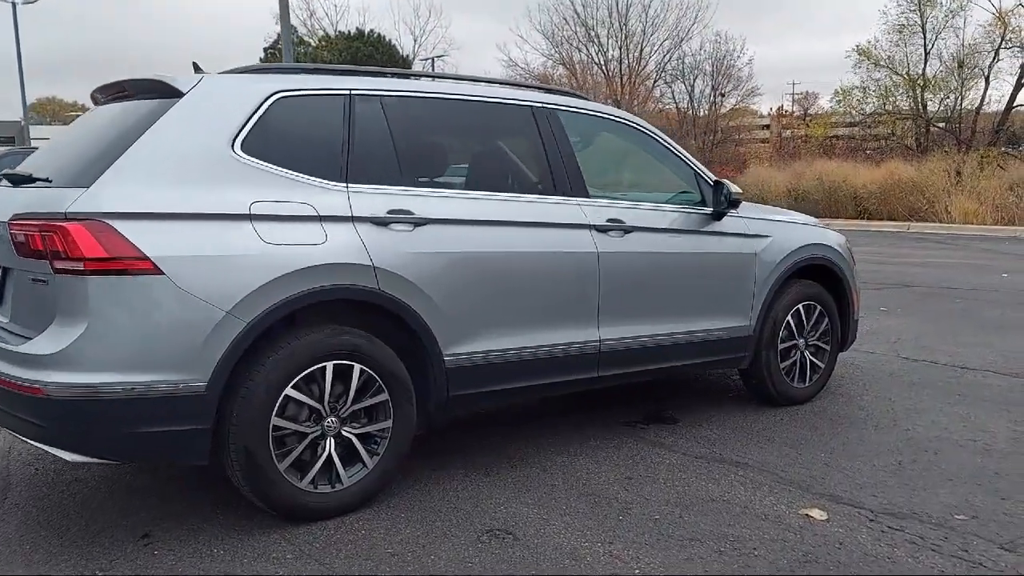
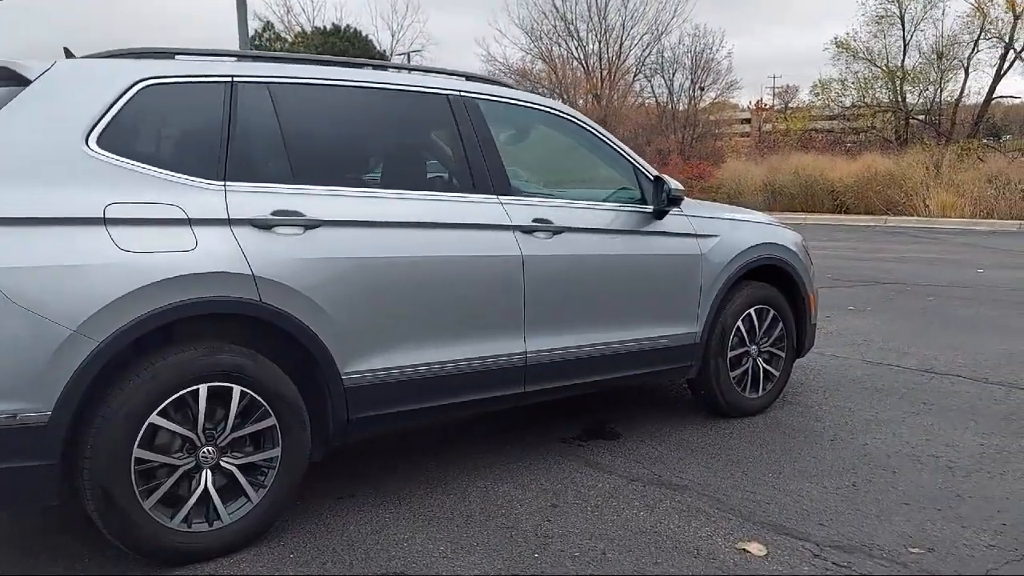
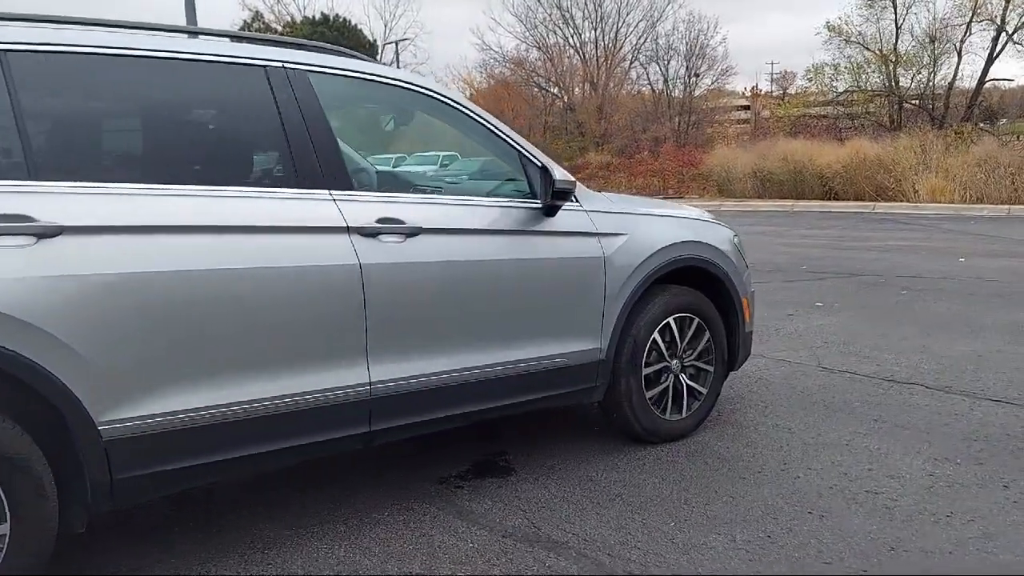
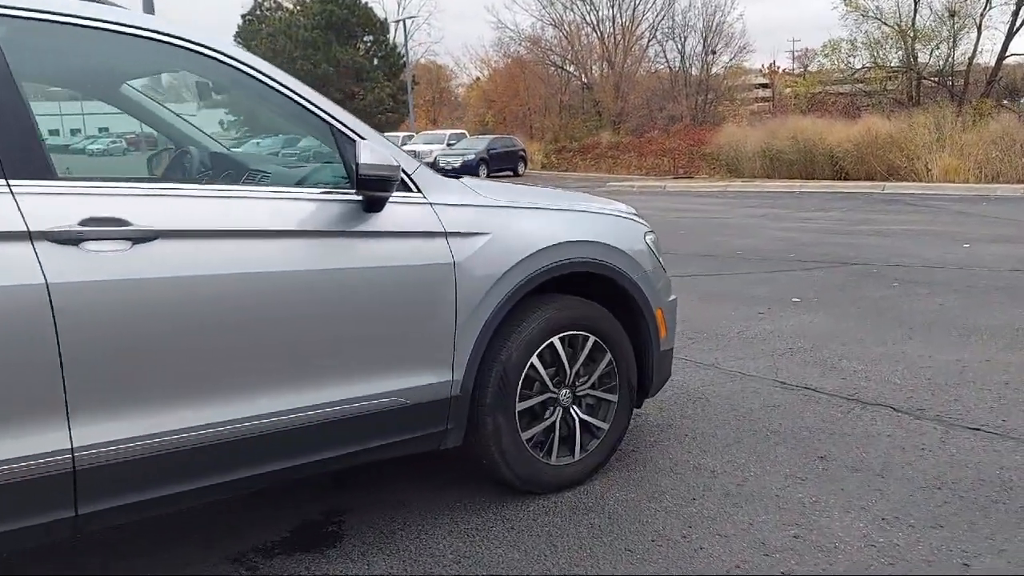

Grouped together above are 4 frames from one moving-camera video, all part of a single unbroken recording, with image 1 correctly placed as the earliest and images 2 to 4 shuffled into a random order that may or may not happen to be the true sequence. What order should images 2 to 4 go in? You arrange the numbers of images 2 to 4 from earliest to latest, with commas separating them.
2, 3, 4
